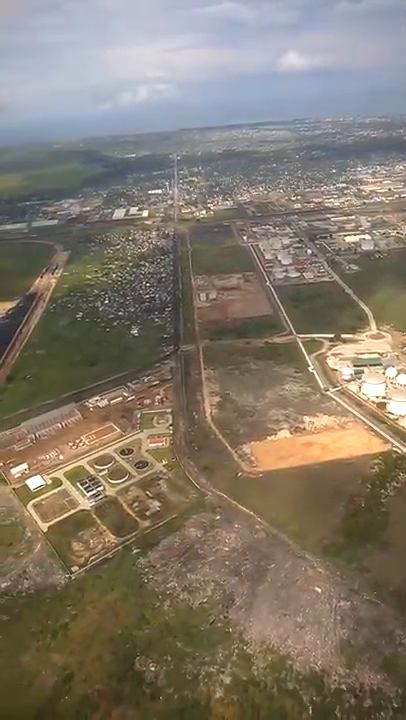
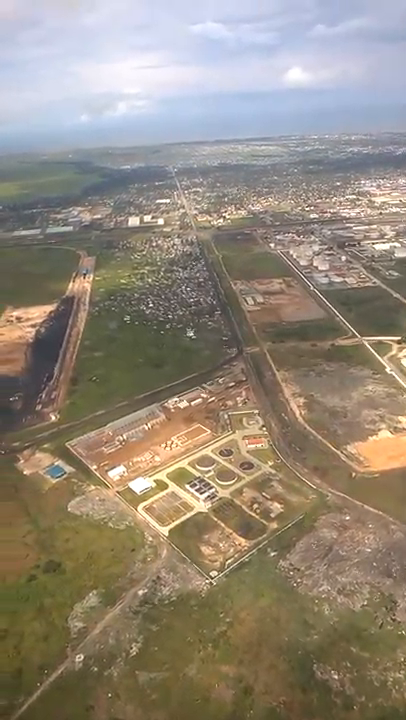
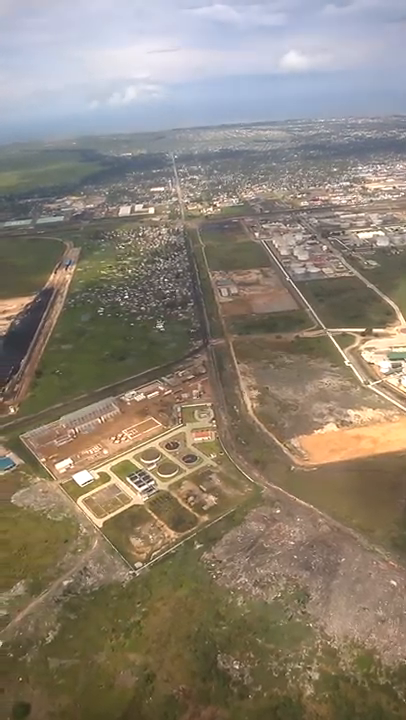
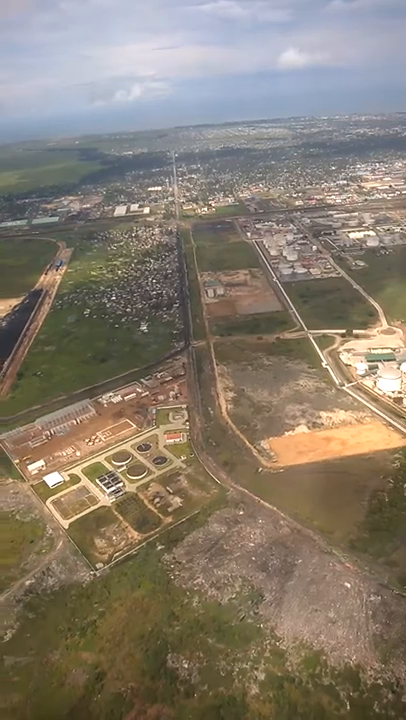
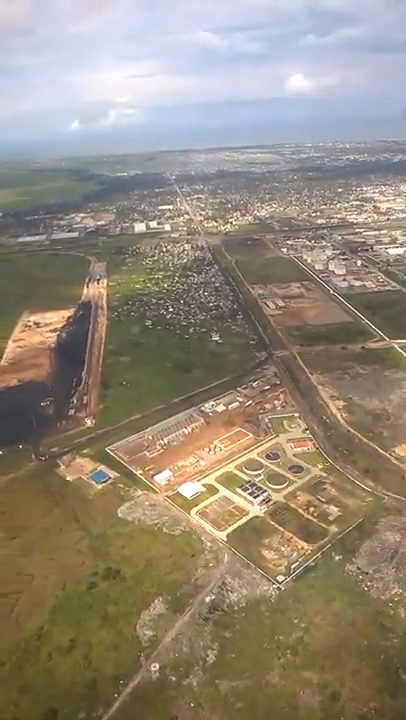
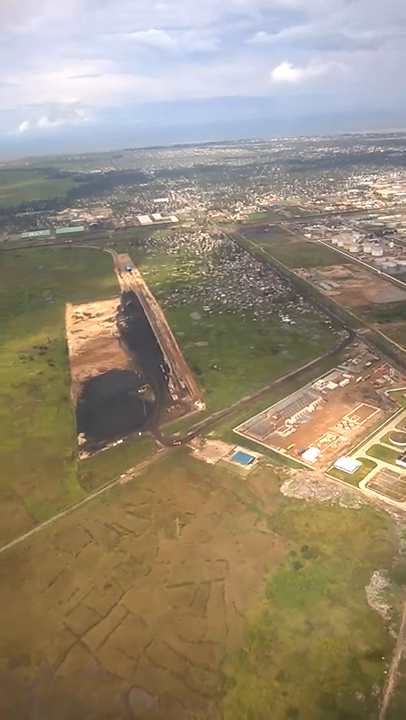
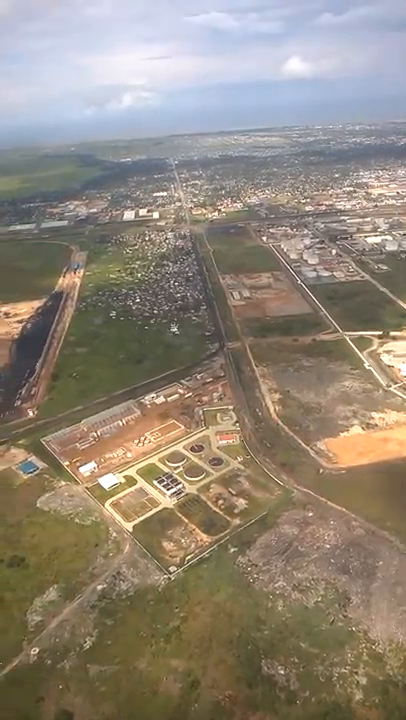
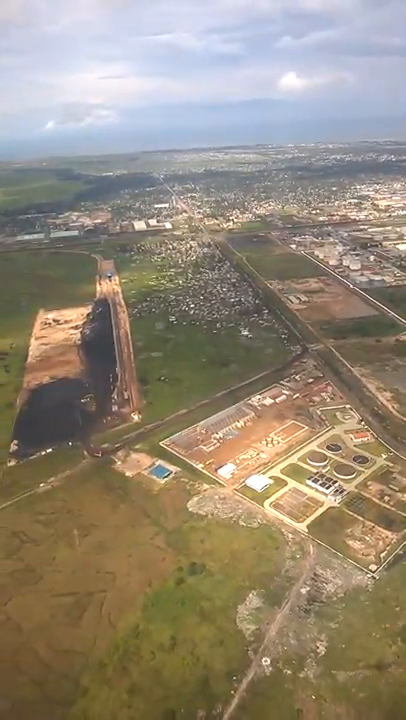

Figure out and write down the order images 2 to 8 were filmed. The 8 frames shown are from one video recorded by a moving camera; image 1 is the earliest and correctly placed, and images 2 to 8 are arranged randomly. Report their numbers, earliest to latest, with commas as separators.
4, 3, 7, 2, 5, 8, 6
